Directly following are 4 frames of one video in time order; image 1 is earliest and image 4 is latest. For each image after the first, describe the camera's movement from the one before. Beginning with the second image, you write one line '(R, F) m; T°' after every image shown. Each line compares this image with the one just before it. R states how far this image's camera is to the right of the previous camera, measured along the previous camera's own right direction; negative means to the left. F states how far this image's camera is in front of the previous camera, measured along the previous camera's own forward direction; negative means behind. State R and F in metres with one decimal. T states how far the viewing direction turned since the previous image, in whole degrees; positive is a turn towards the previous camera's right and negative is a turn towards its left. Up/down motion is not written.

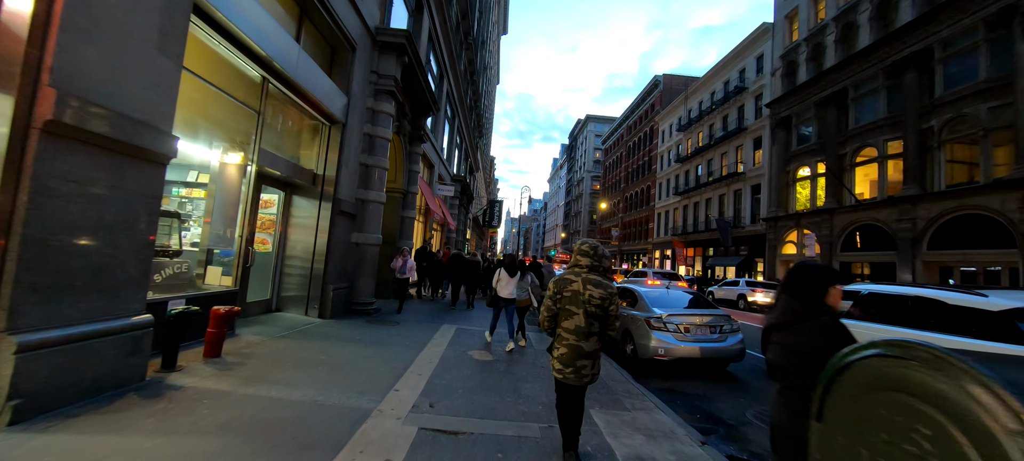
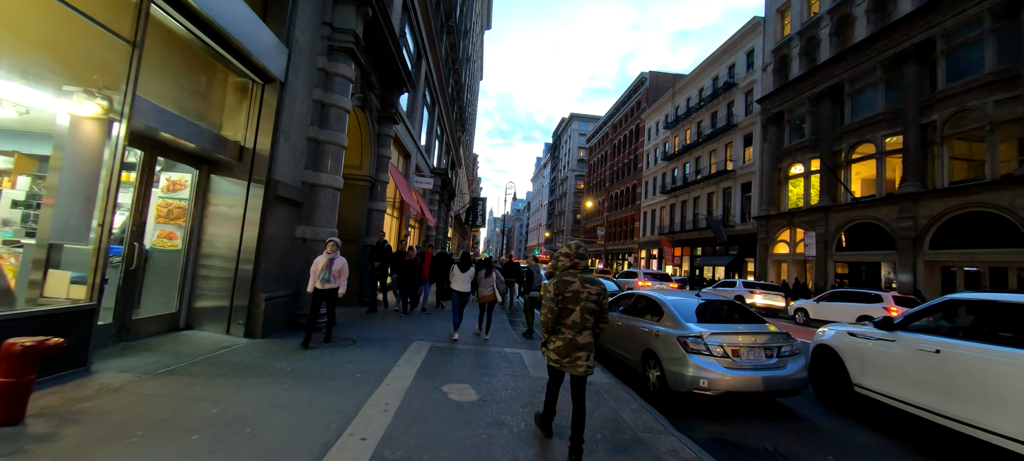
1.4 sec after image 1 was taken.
(-0.1, +1.8) m; +3°
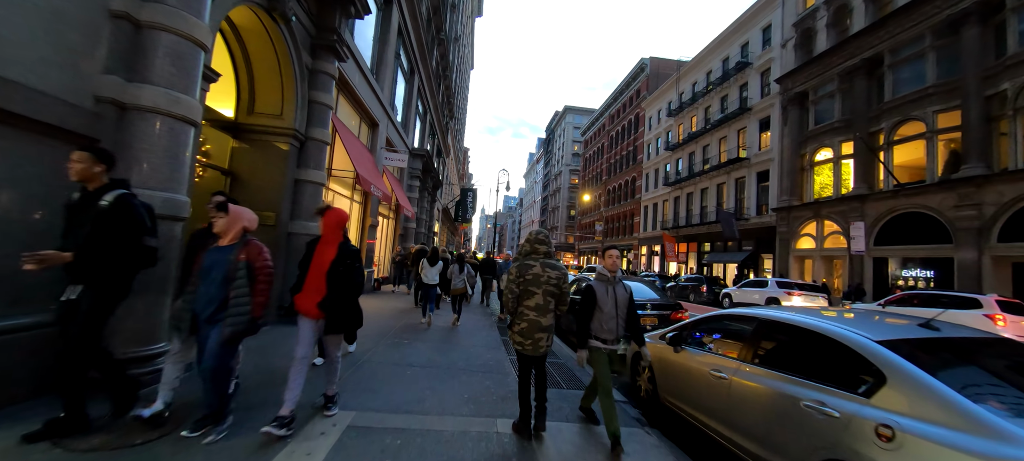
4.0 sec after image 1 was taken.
(-0.1, +3.5) m; +1°
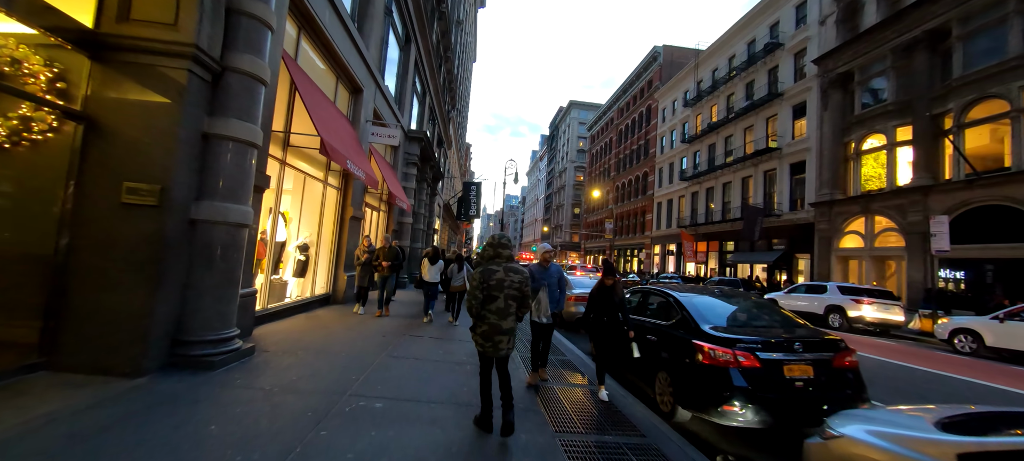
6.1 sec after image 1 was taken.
(-0.5, +2.8) m; 0°
